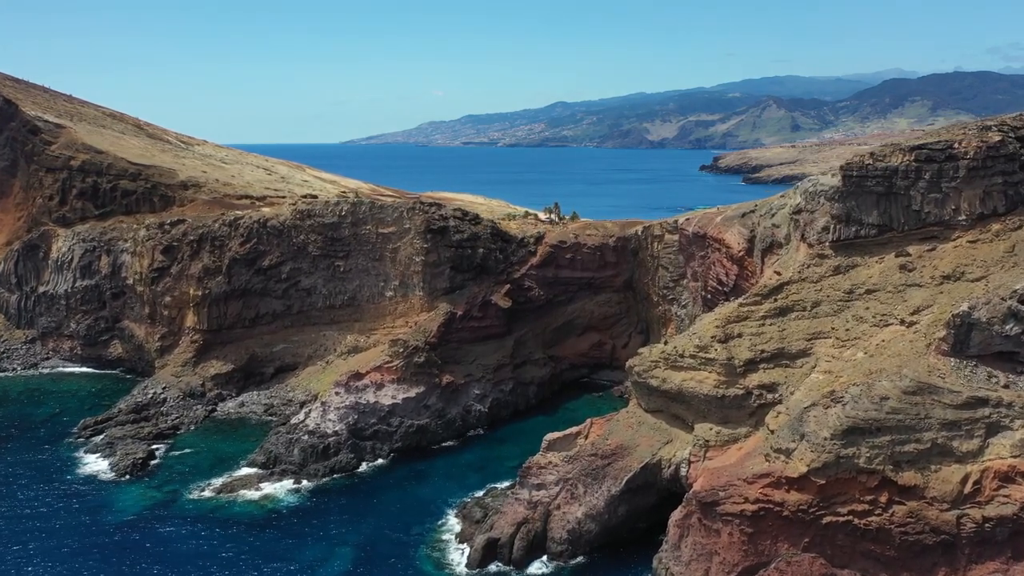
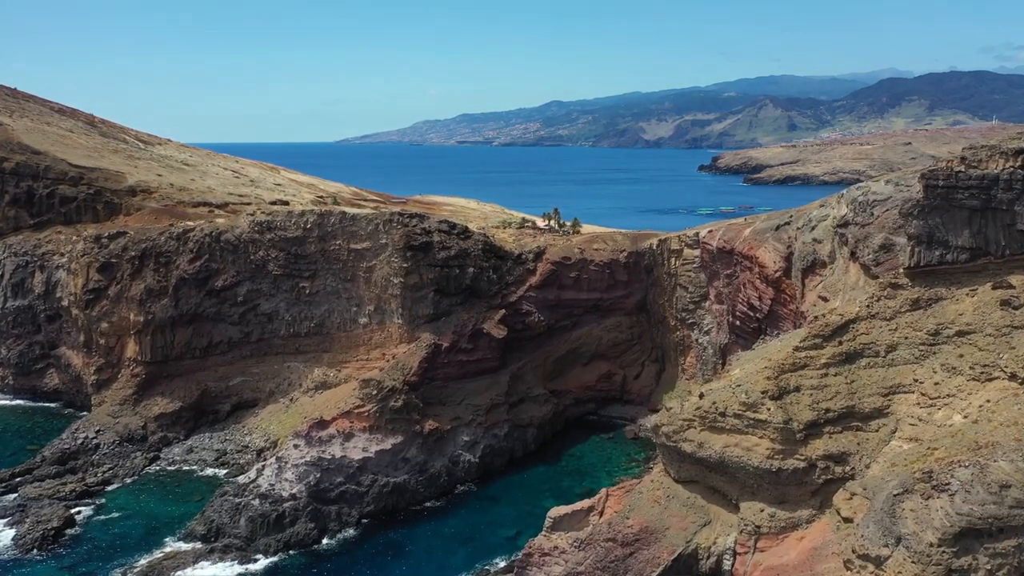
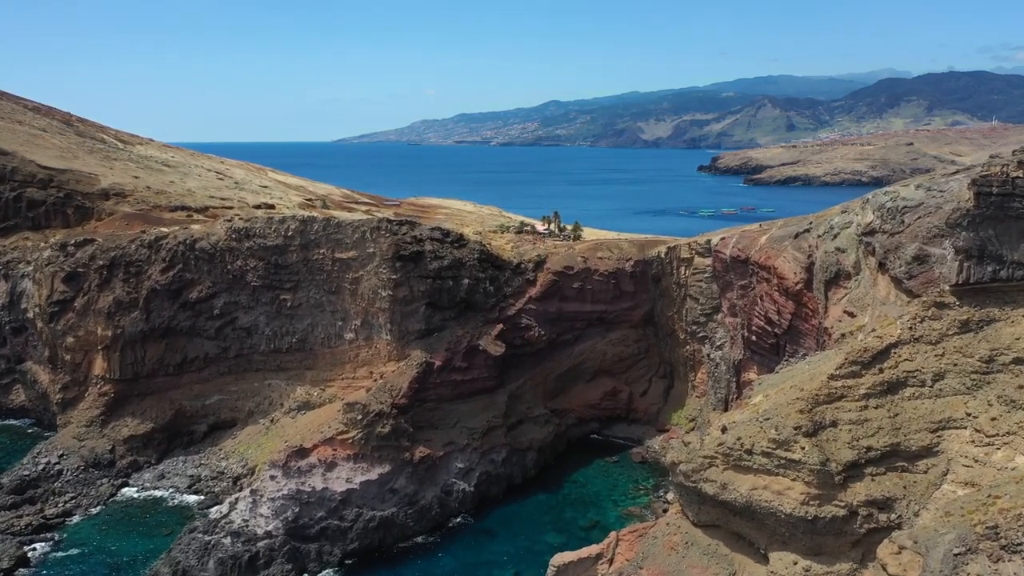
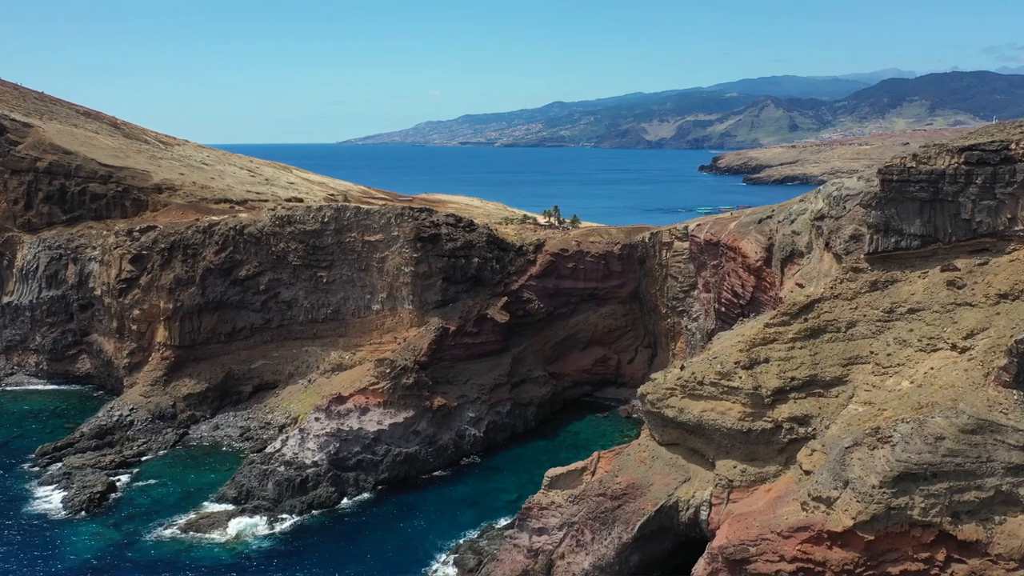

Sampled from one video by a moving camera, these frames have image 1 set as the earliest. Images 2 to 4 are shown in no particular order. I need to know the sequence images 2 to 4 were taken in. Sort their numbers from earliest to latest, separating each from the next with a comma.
4, 2, 3
